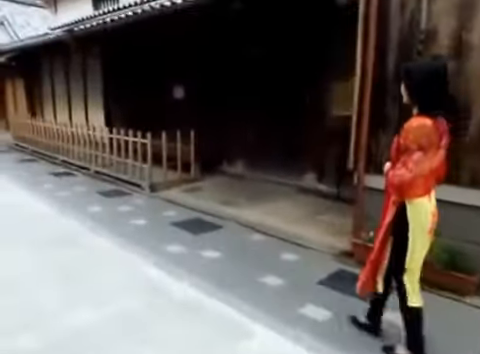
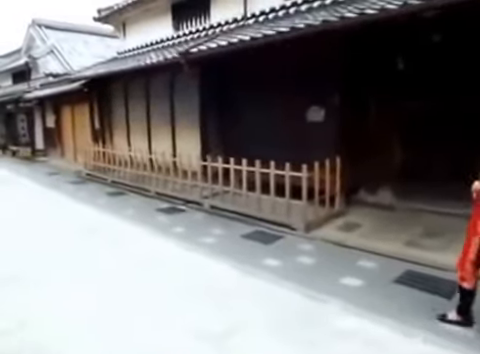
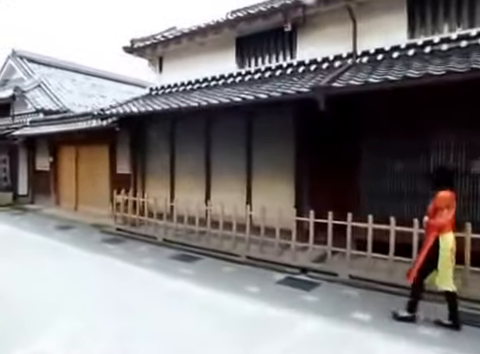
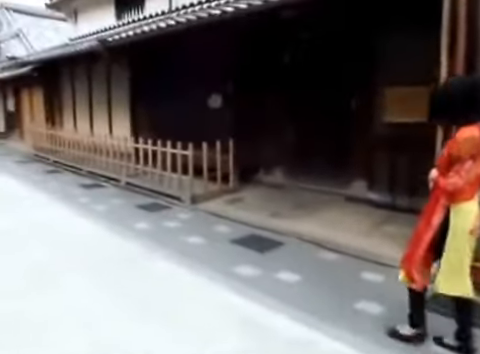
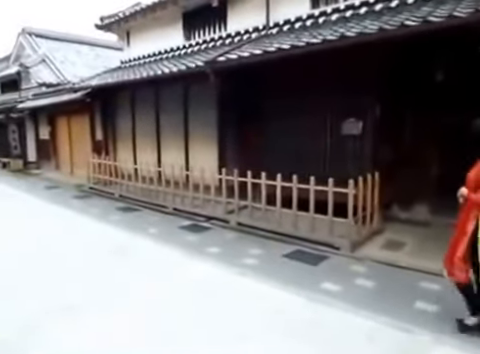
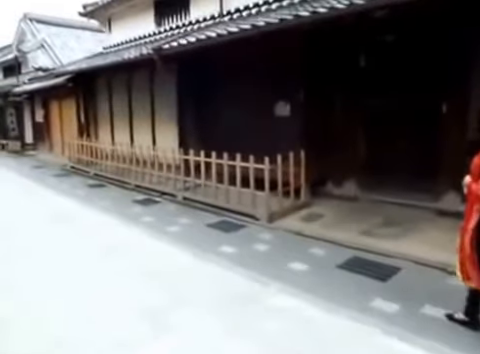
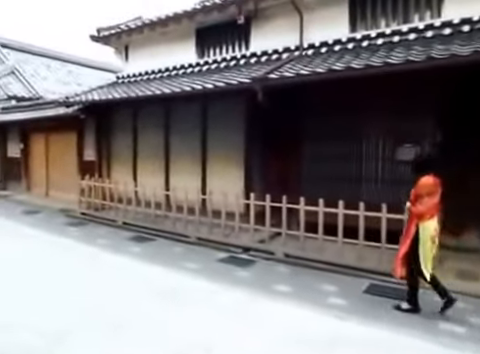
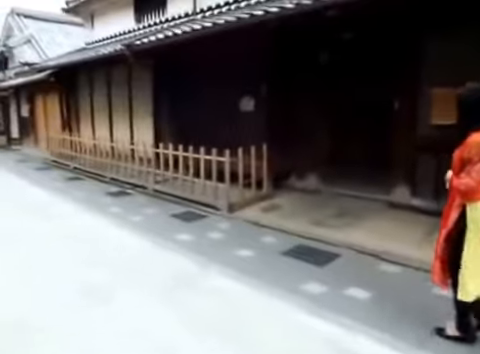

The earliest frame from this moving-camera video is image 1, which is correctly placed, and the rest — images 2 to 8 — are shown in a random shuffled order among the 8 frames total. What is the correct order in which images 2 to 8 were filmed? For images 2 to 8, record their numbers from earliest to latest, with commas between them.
4, 8, 6, 2, 5, 7, 3
